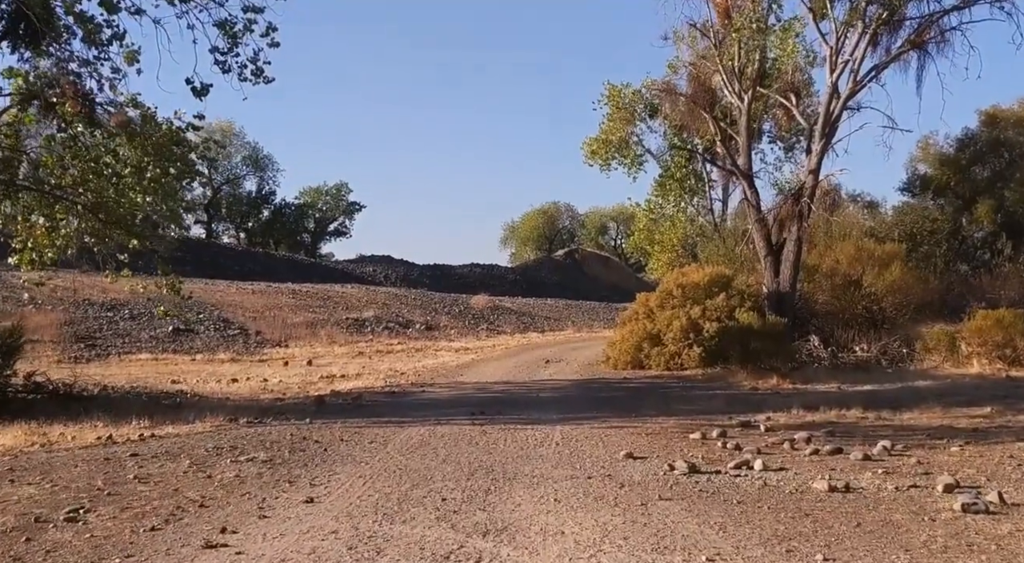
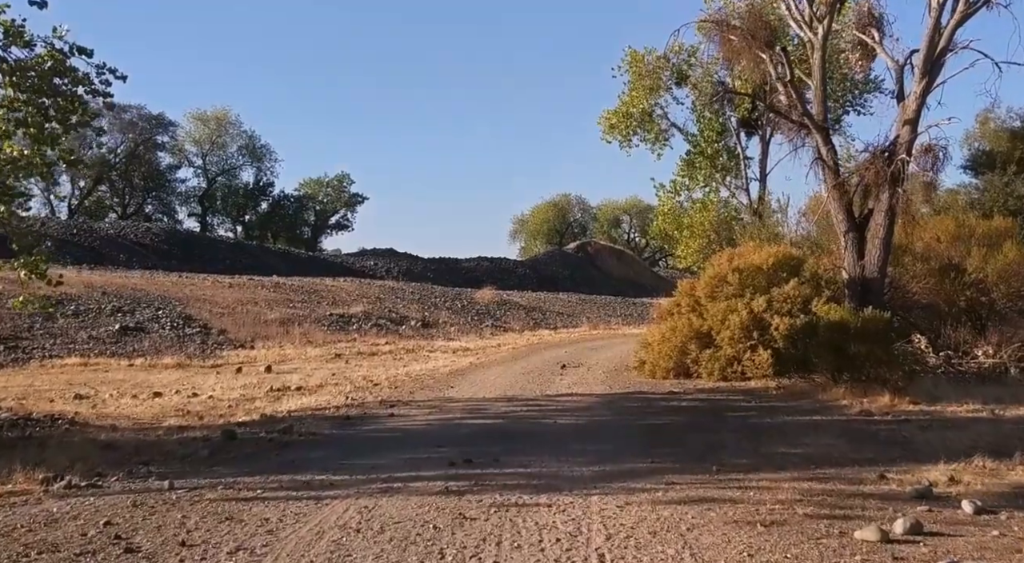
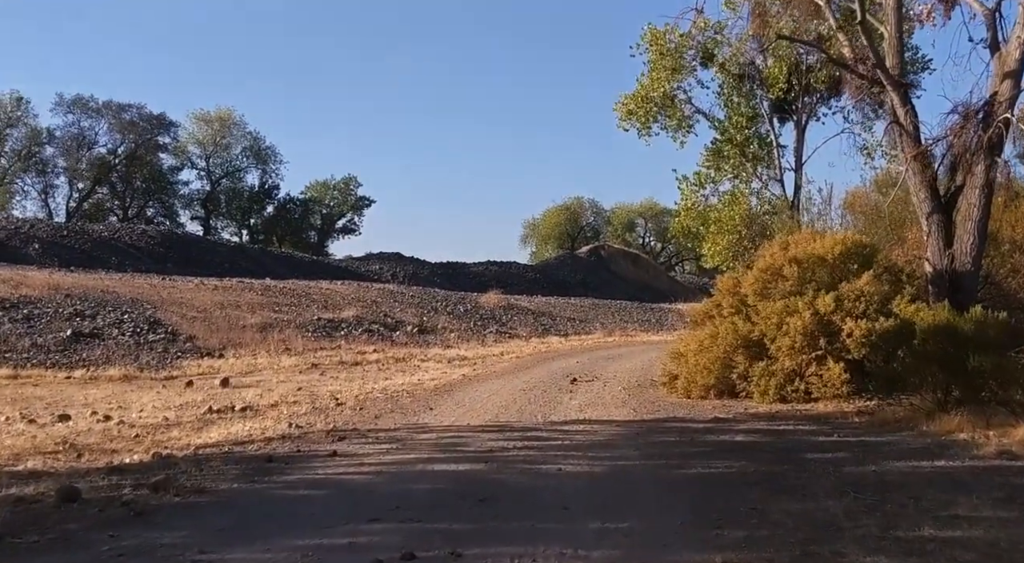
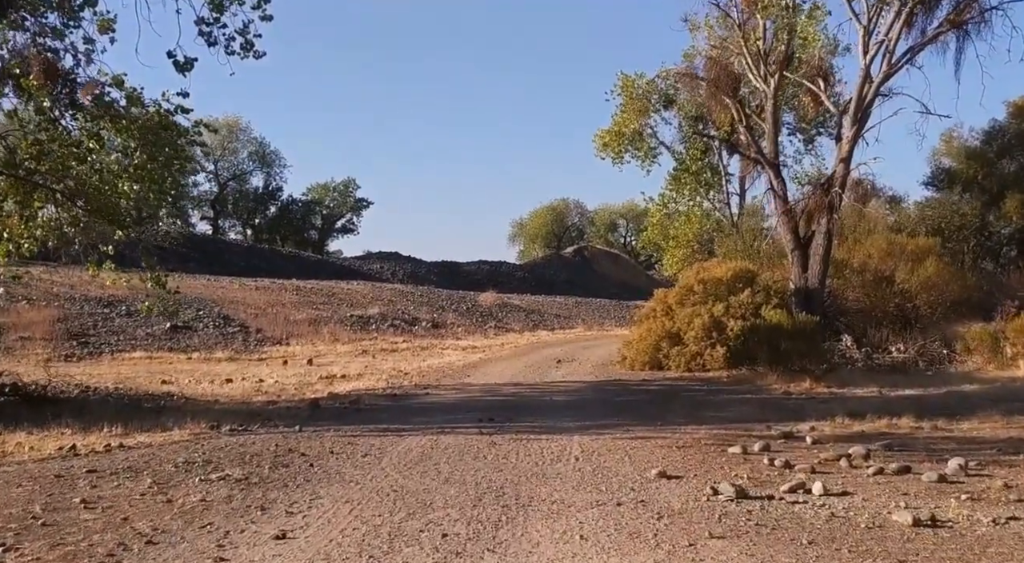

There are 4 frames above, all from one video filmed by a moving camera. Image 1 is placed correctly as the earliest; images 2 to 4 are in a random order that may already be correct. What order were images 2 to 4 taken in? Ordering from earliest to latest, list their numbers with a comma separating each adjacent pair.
4, 2, 3
